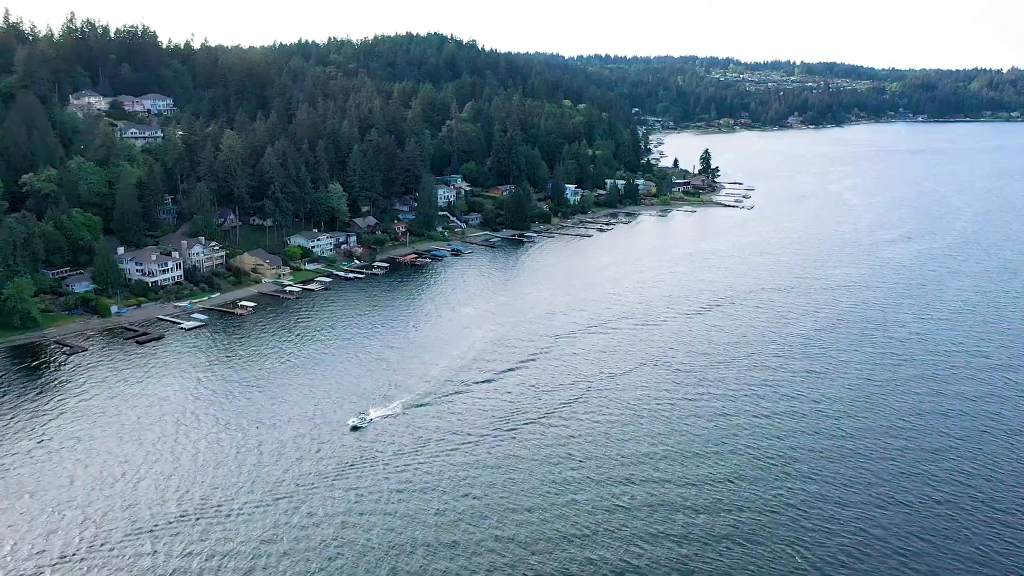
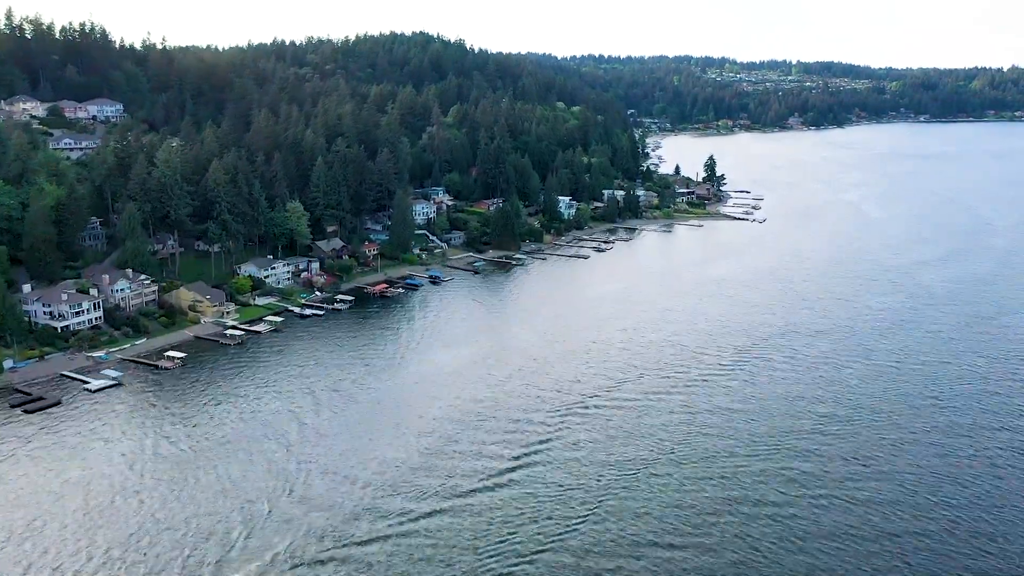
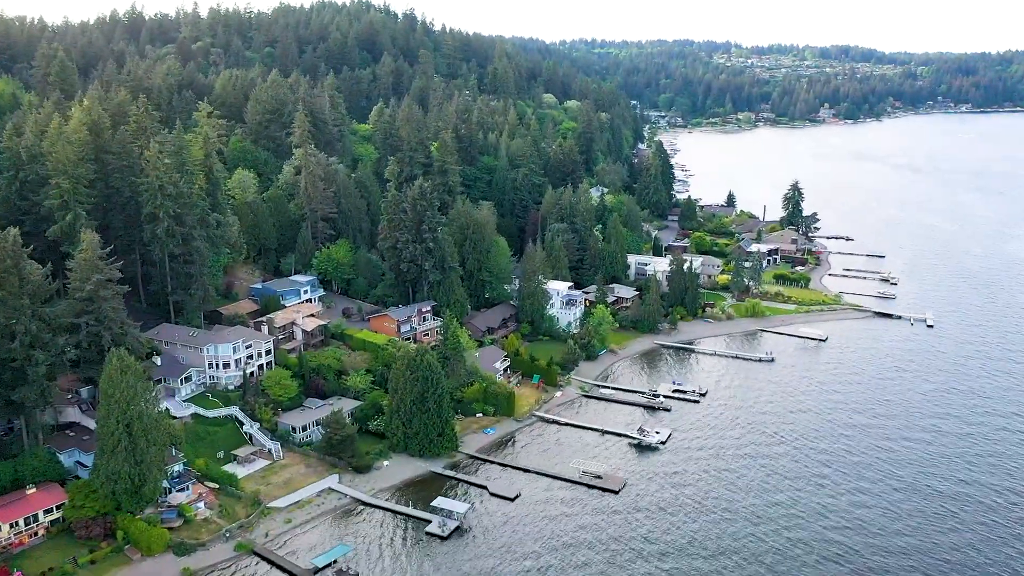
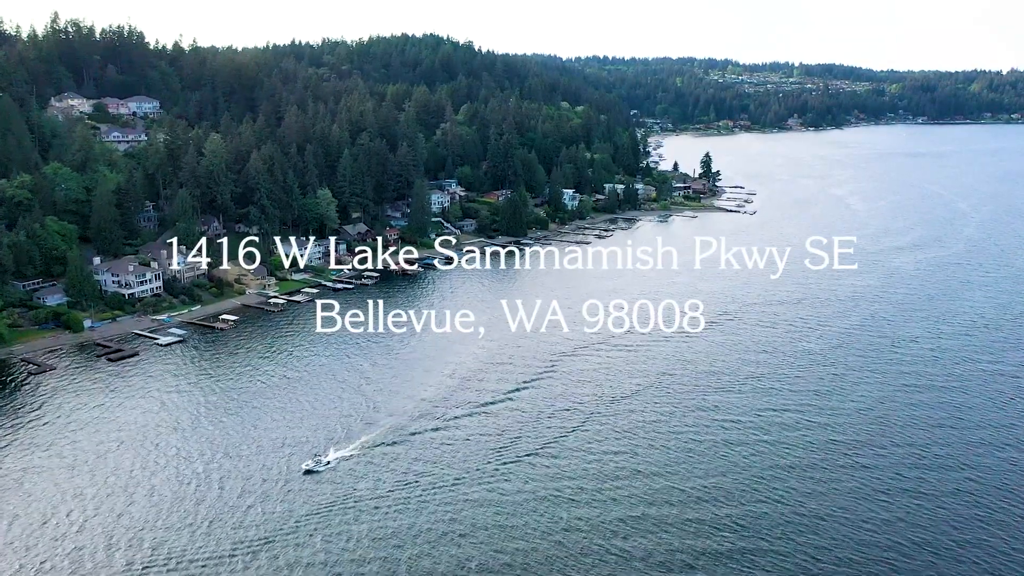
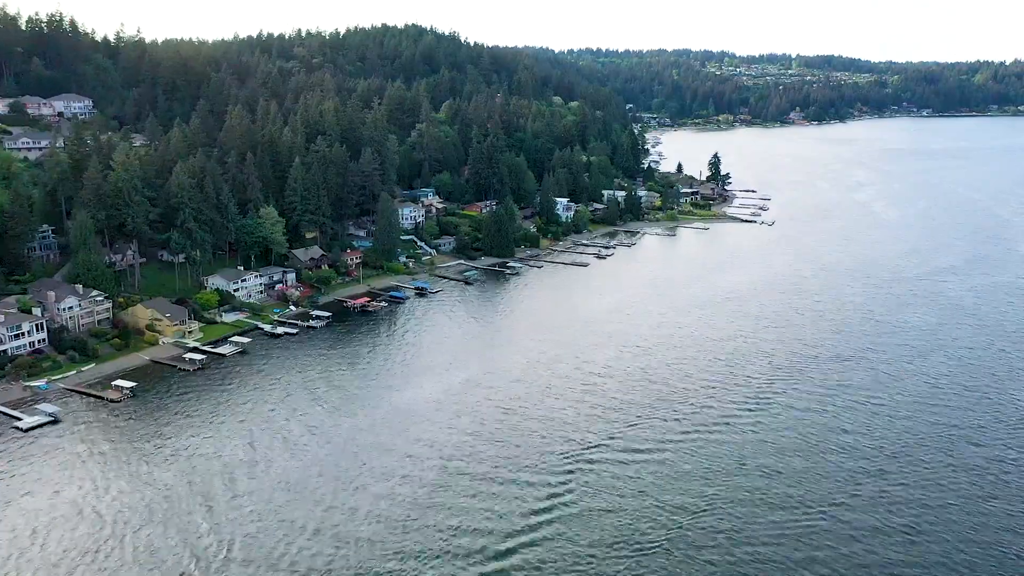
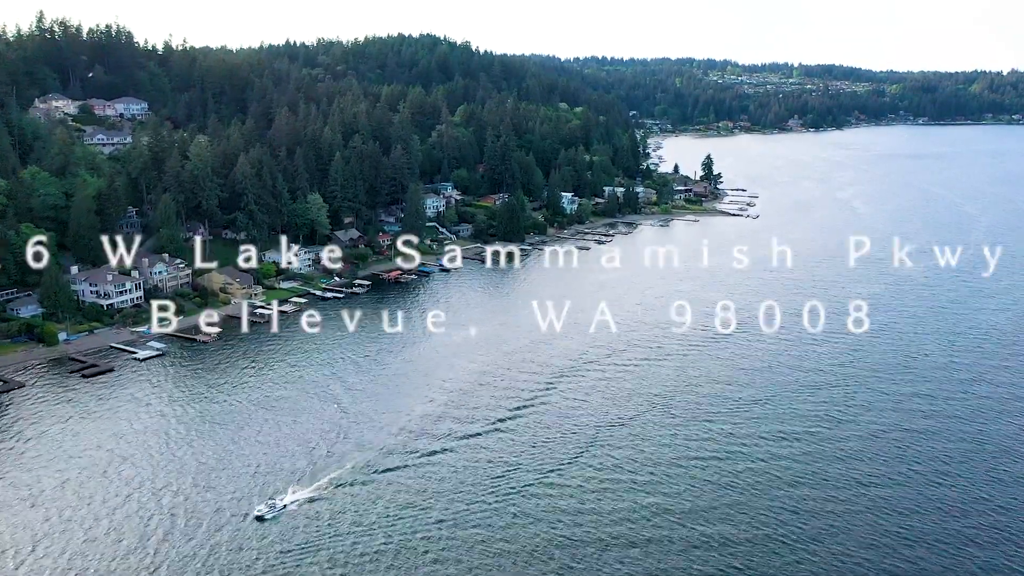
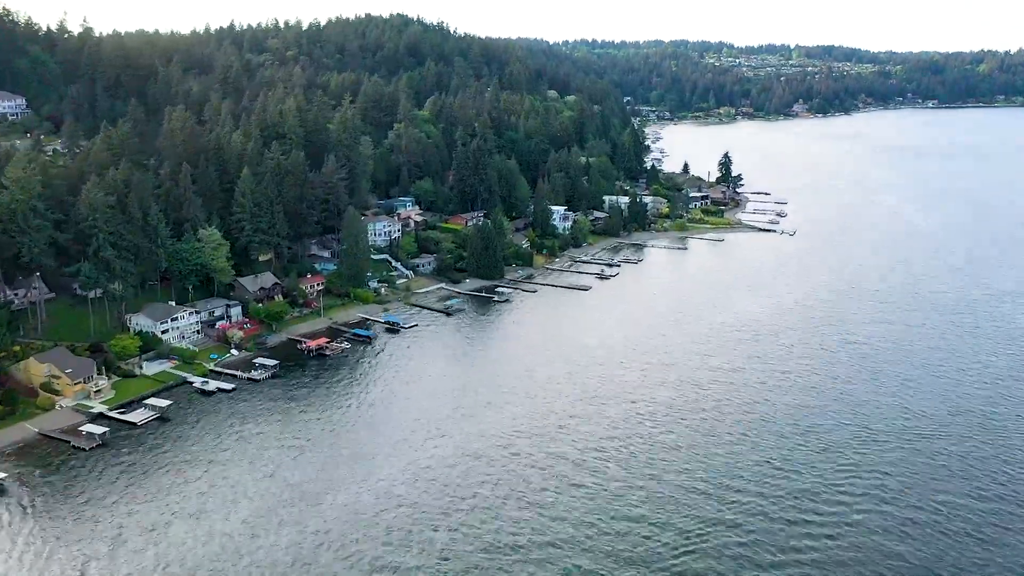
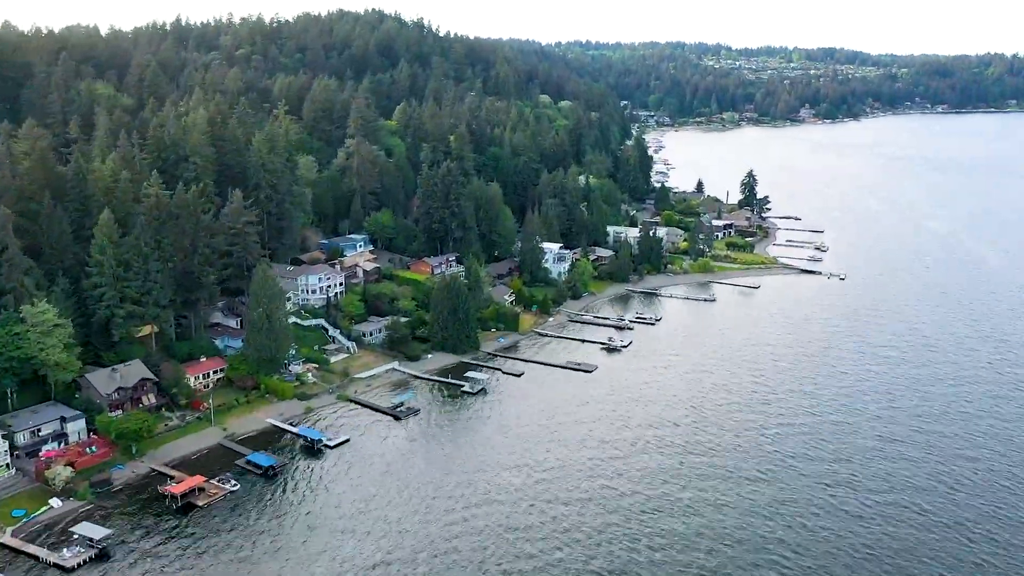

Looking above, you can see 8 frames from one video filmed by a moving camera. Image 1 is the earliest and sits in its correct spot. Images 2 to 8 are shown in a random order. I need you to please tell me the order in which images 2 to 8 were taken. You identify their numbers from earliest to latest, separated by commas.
4, 6, 2, 5, 7, 8, 3
